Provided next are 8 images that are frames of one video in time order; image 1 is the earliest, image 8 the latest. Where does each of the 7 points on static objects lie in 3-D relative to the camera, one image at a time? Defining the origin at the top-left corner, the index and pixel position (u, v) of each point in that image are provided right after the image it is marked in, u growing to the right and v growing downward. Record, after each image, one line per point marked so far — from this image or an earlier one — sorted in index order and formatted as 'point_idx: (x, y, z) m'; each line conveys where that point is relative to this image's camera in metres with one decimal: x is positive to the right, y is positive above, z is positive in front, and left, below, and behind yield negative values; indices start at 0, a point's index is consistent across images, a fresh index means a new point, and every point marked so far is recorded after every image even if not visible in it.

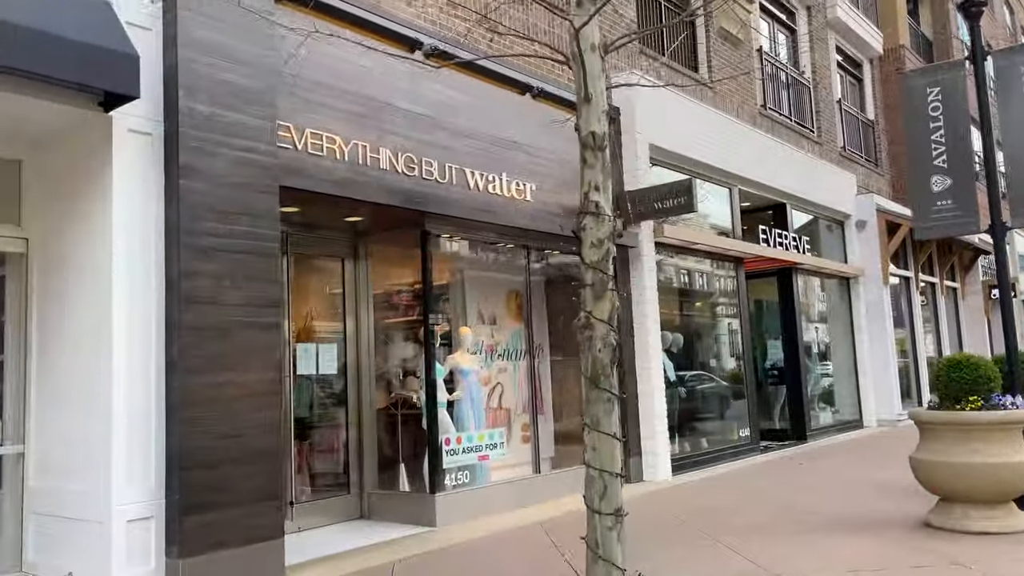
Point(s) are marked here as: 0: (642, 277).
0: (+1.7, +0.1, +9.3) m
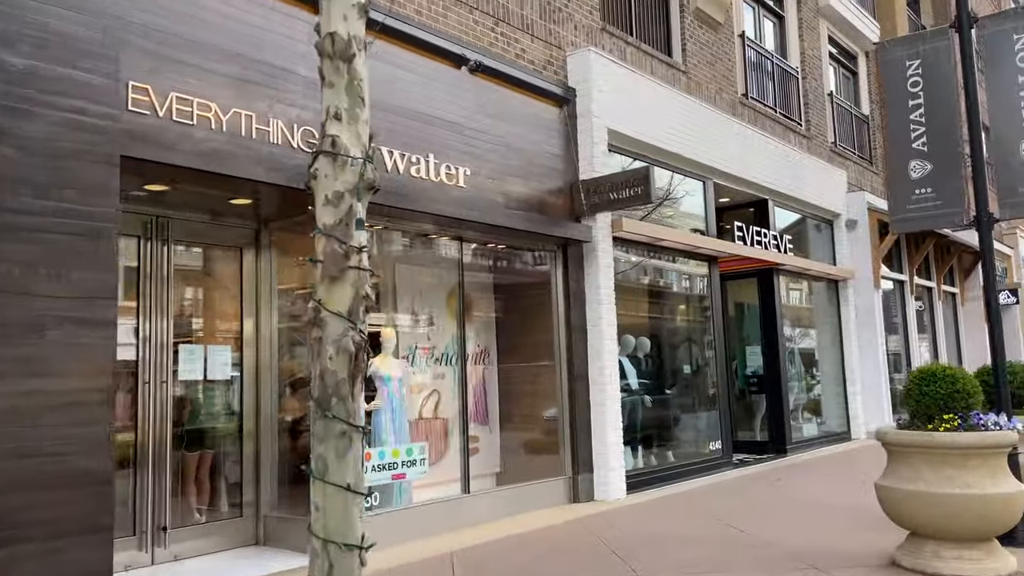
0: (+1.0, +0.2, +8.5) m
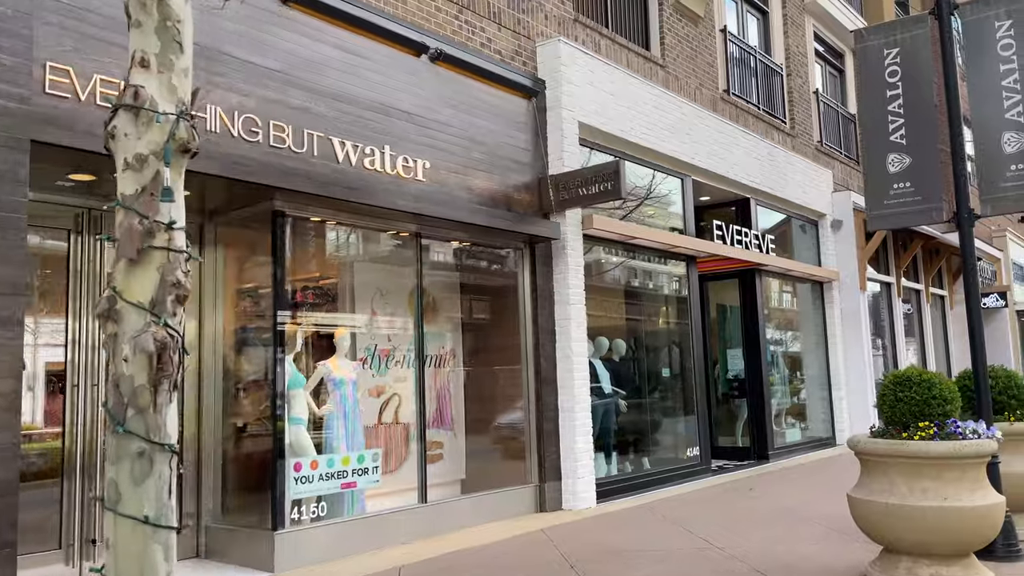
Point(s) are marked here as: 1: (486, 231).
0: (+0.6, +0.2, +8.1) m
1: (-0.3, +0.6, +7.7) m
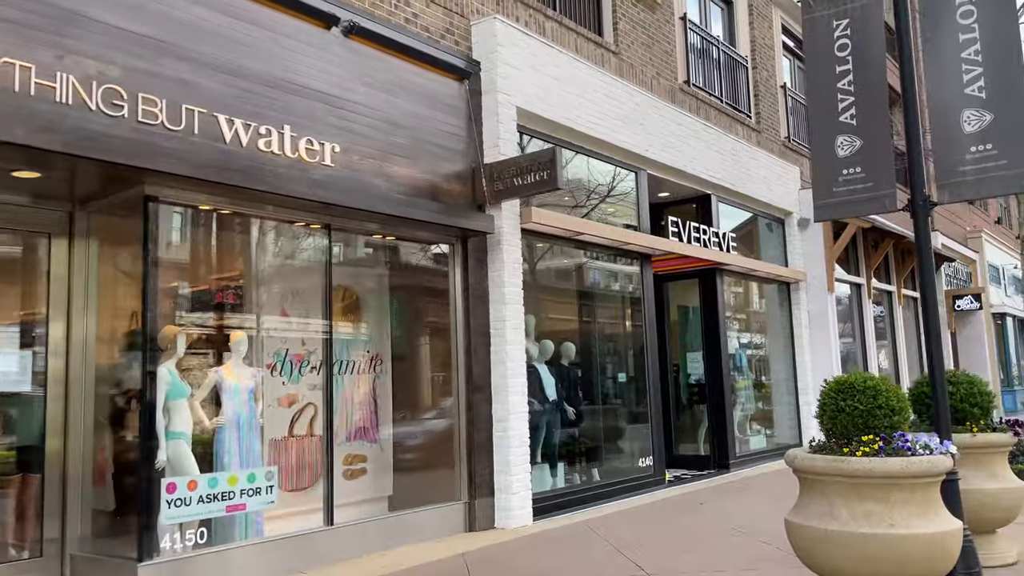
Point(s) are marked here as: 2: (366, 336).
0: (-0.1, +0.2, +7.5) m
1: (-1.0, +0.6, +7.0) m
2: (-1.5, -0.5, +7.1) m
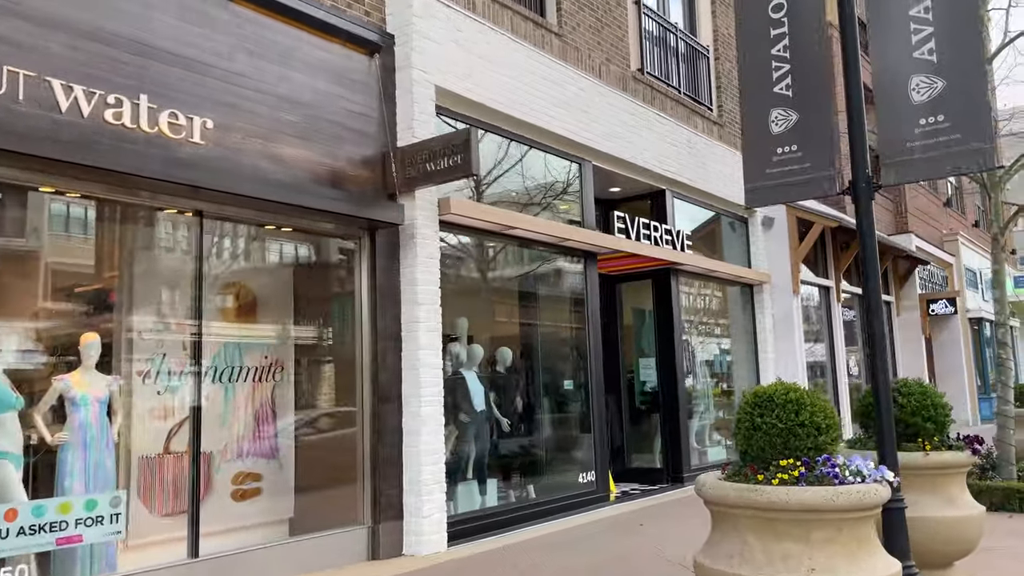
0: (-0.9, +0.2, +6.7) m
1: (-1.7, +0.6, +6.2) m
2: (-2.2, -0.4, +6.3) m
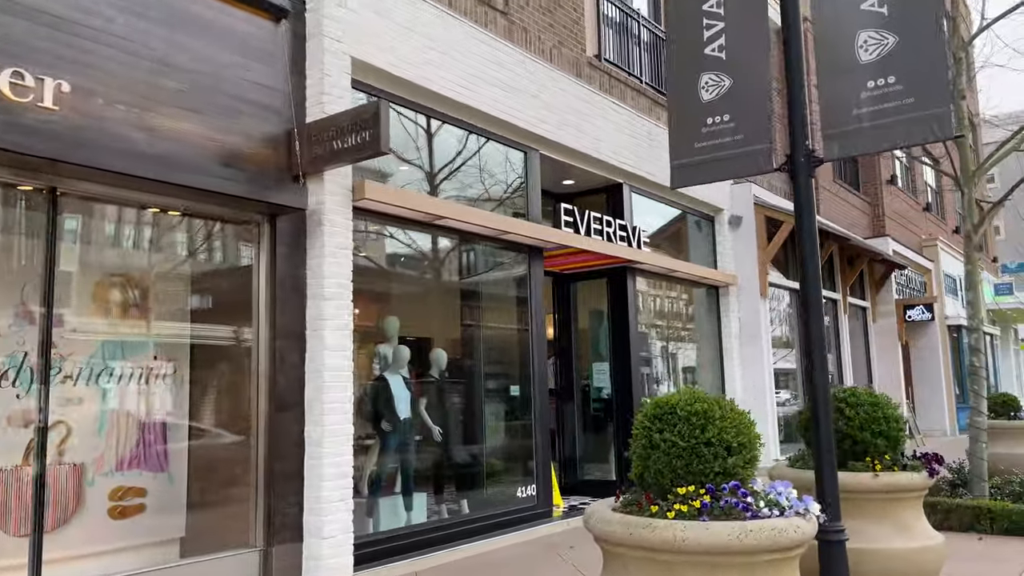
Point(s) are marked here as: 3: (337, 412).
0: (-1.6, +0.2, +6.0) m
1: (-2.4, +0.7, +5.5) m
2: (-2.9, -0.4, +5.6) m
3: (-1.4, -1.0, +5.9) m
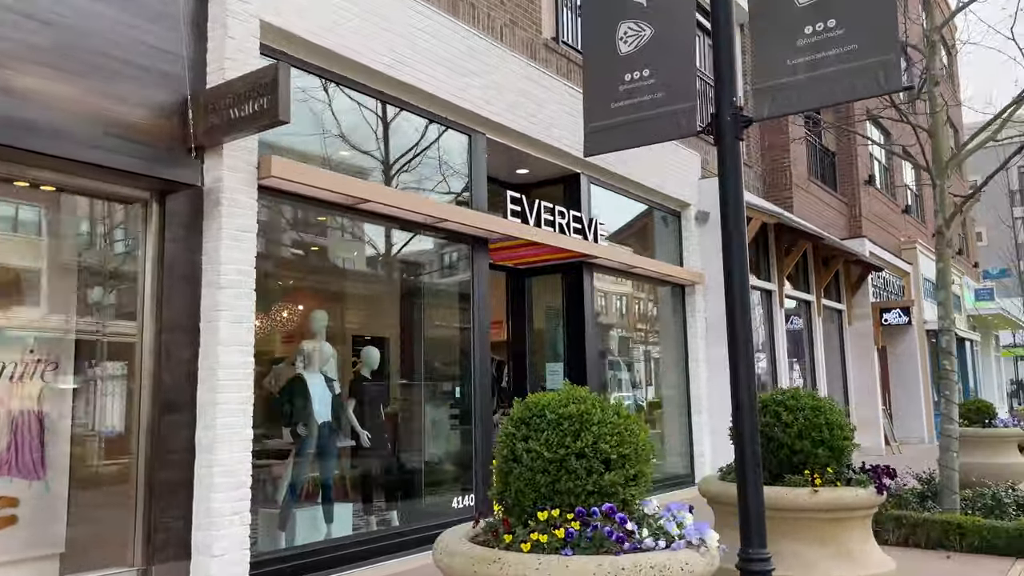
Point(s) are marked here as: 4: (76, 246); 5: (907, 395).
0: (-2.2, +0.3, +5.4) m
1: (-3.0, +0.8, +4.9) m
2: (-3.5, -0.3, +4.9) m
3: (-2.0, -0.9, +5.3) m
4: (-3.3, +0.4, +5.2) m
5: (+10.0, -2.7, +18.4) m
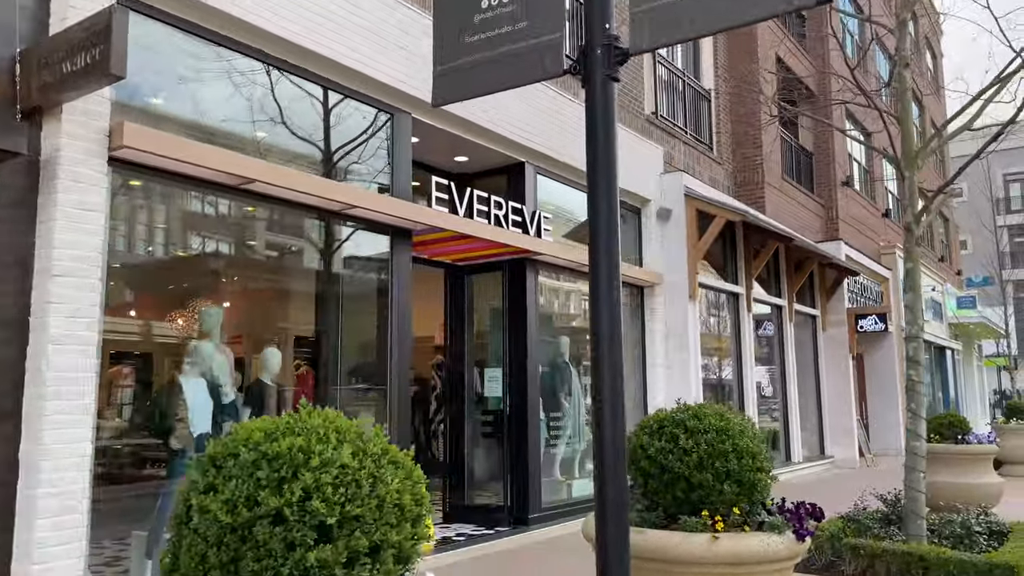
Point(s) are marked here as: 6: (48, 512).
0: (-2.9, +0.4, +4.6) m
1: (-3.7, +0.9, +4.1) m
2: (-4.2, -0.2, +4.1) m
3: (-2.7, -0.8, +4.5) m
4: (-4.0, +0.4, +4.4) m
5: (+9.1, -2.8, +17.7) m
6: (-2.7, -1.3, +4.4) m
